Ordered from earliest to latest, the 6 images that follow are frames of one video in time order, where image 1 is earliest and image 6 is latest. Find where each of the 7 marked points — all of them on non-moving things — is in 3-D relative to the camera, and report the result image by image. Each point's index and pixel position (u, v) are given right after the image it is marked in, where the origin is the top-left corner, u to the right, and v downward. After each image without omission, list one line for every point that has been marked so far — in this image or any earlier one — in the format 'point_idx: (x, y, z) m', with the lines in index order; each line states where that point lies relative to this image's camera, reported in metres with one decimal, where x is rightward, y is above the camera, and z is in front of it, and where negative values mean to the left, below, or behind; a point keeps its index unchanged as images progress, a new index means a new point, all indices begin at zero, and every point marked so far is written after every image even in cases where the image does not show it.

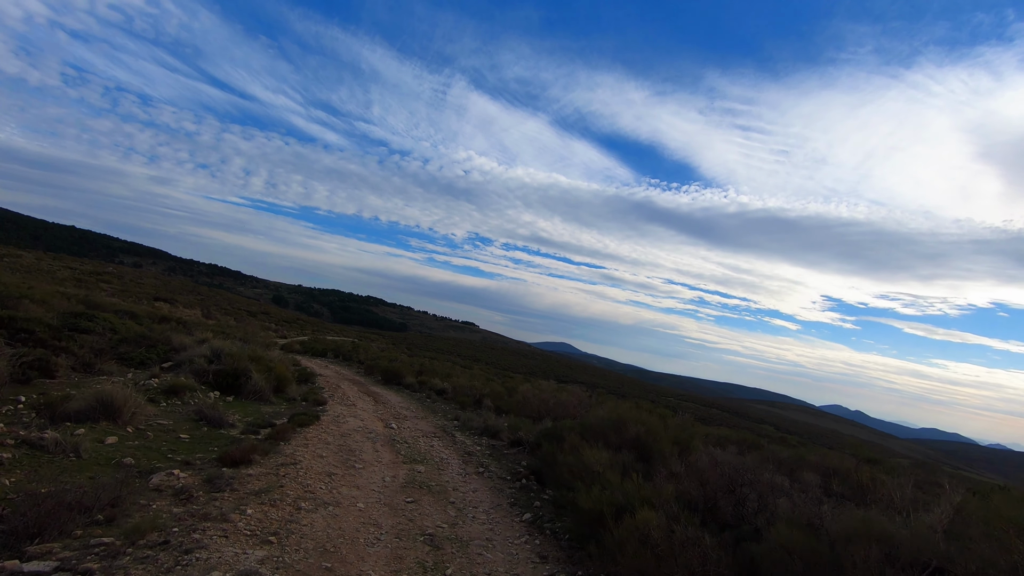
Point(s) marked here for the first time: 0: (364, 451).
0: (-2.7, -3.0, +9.7) m
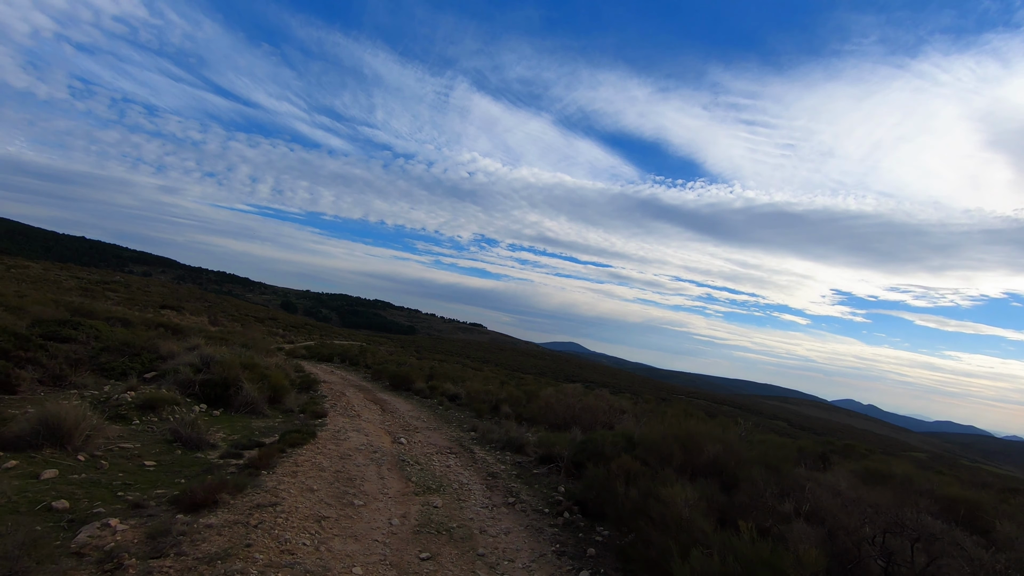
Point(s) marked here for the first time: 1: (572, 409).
0: (-2.2, -2.8, +7.9) m
1: (+1.9, -3.7, +16.3) m
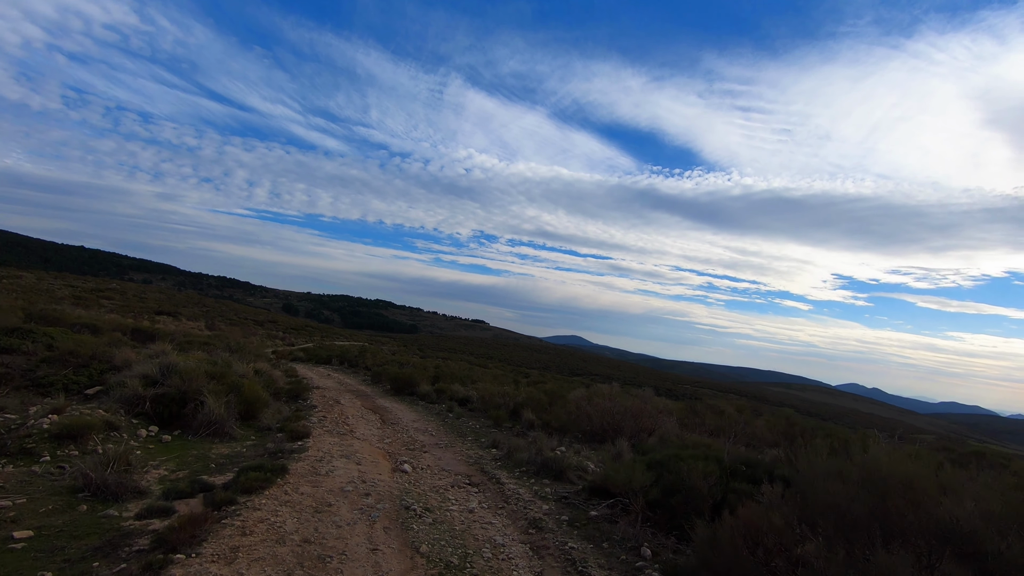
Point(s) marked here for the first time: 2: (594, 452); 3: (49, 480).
0: (-1.5, -2.5, +5.1) m
1: (+2.5, -3.2, +13.5) m
2: (+1.7, -3.4, +11.1) m
3: (-6.2, -2.5, +7.1) m
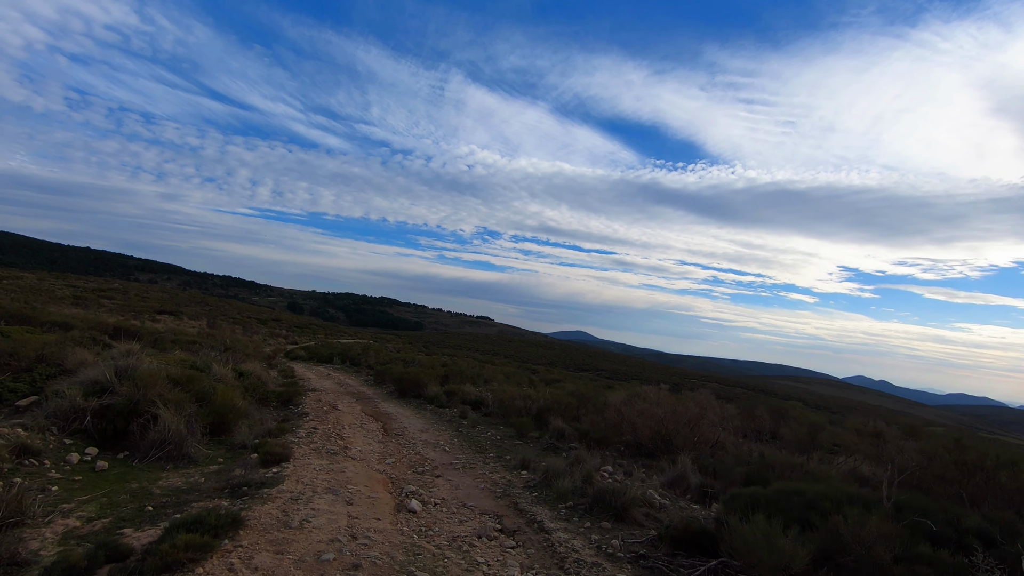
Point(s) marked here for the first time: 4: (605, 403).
0: (-1.0, -2.2, +2.7) m
1: (+3.1, -2.8, +11.1) m
2: (+2.3, -3.1, +8.7) m
3: (-5.7, -2.3, +4.7) m
4: (+2.5, -3.1, +14.2) m
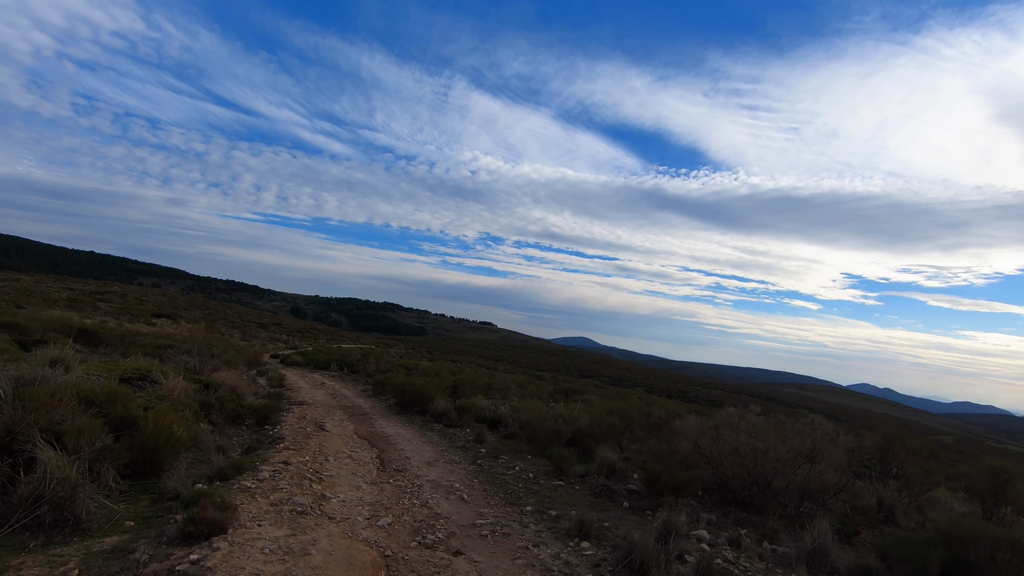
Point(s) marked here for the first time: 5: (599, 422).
0: (-0.4, -1.9, -0.3) m
1: (+3.8, -2.6, +8.1) m
2: (+2.9, -2.8, +5.7) m
3: (-5.0, -2.0, +1.8) m
4: (+3.1, -2.9, +11.2) m
5: (+2.0, -3.1, +12.5) m
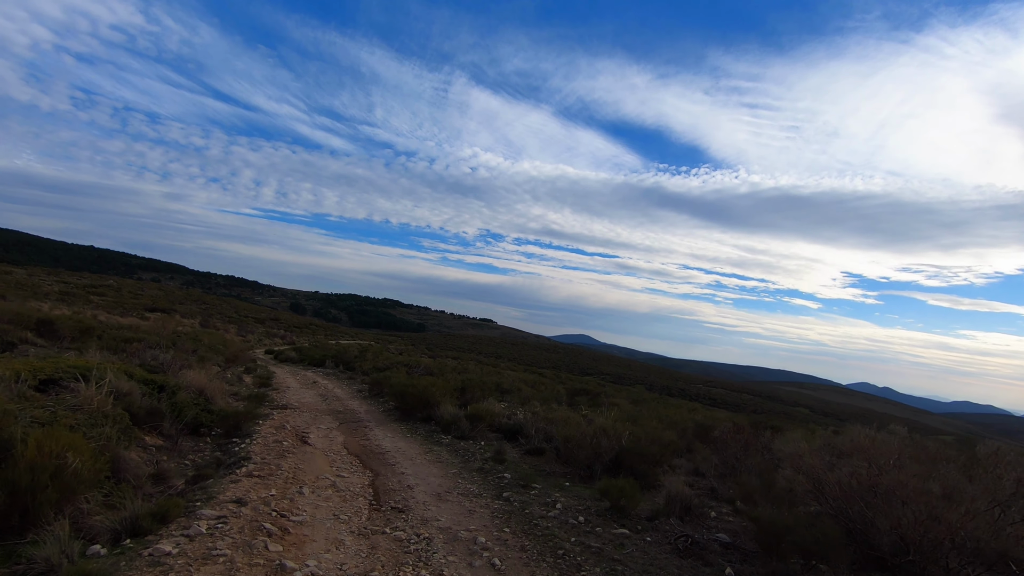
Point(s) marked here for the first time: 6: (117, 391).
0: (+0.2, -1.6, -2.8) m
1: (+4.3, -2.3, +5.5) m
2: (+3.5, -2.5, +3.1) m
3: (-4.5, -1.6, -0.8) m
4: (+3.7, -2.5, +8.7) m
5: (+2.5, -2.7, +10.0) m
6: (-6.7, -1.7, +9.0) m
